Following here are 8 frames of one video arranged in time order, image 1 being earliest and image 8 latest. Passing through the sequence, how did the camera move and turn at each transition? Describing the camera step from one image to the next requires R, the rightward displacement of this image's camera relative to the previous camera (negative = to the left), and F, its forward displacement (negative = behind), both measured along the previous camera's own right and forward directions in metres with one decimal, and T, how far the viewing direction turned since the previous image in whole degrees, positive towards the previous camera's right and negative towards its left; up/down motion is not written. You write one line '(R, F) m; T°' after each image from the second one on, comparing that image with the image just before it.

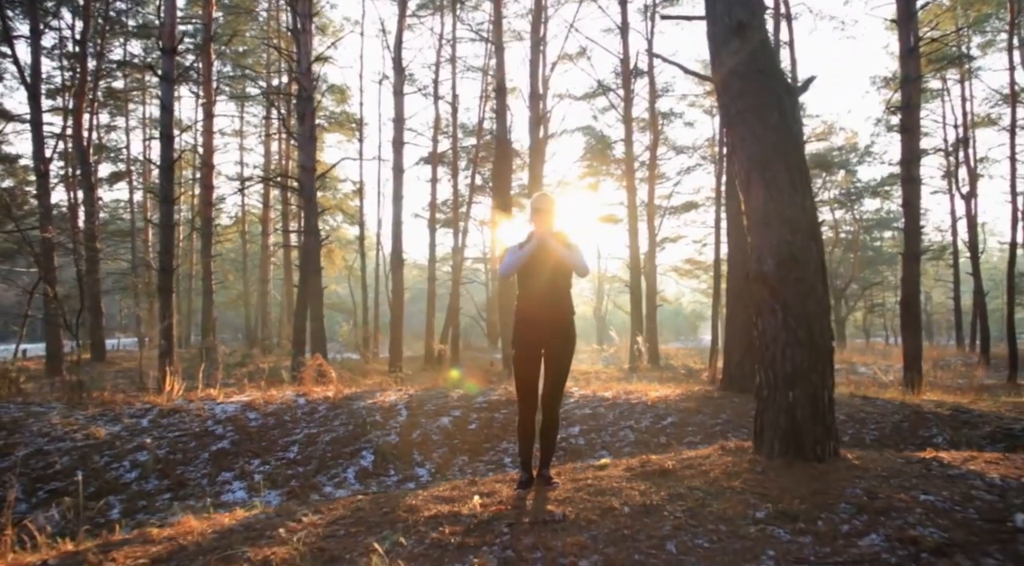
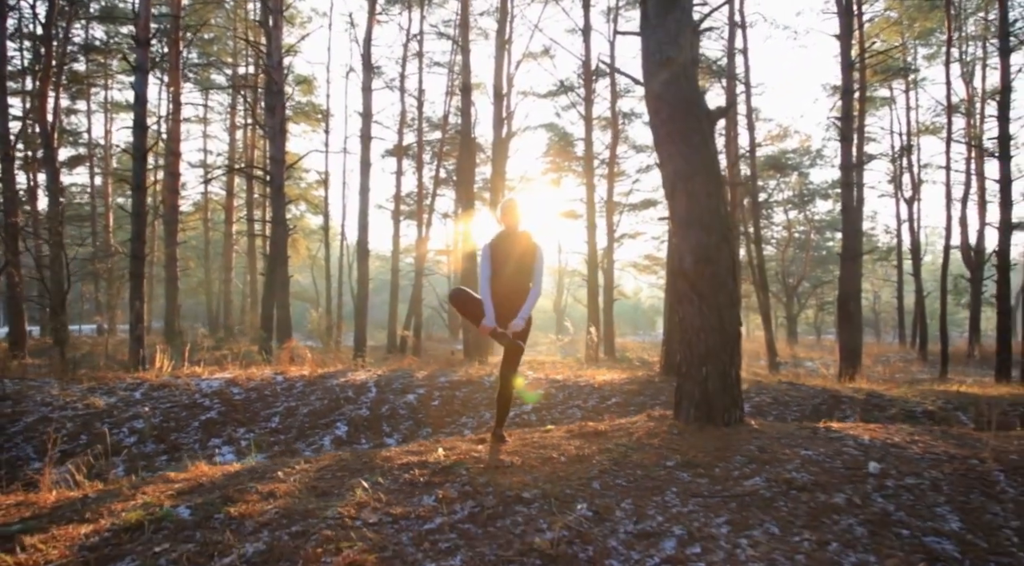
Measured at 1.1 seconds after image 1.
(0.0, -1.0) m; +3°
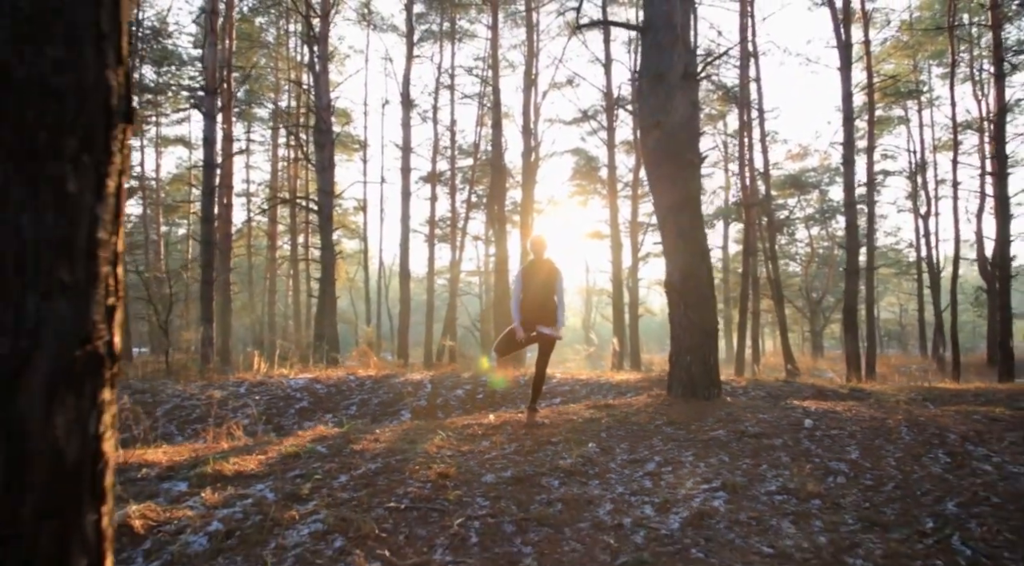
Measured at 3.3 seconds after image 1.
(0.0, -2.0) m; -2°
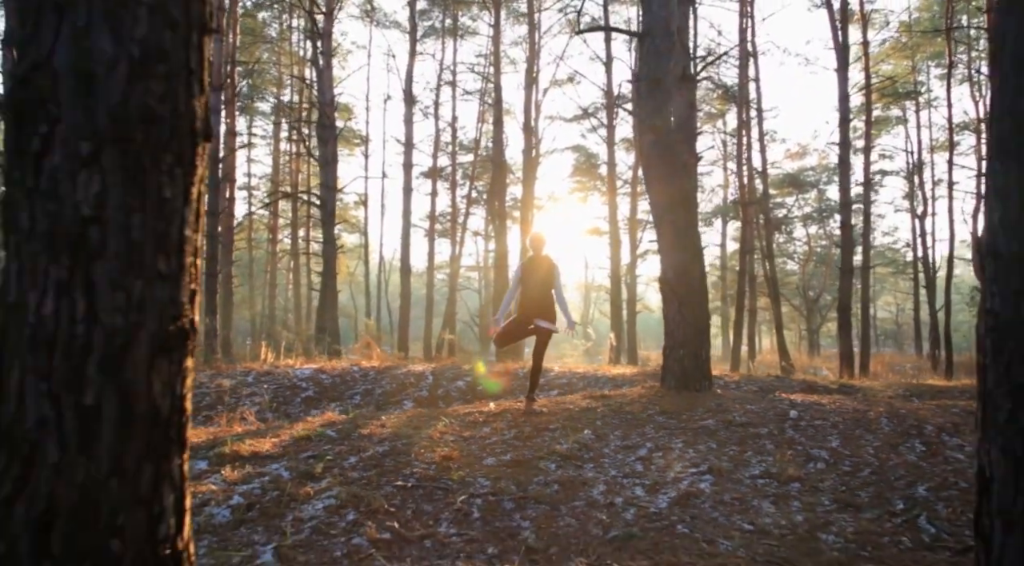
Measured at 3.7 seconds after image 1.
(0.0, -0.4) m; 0°
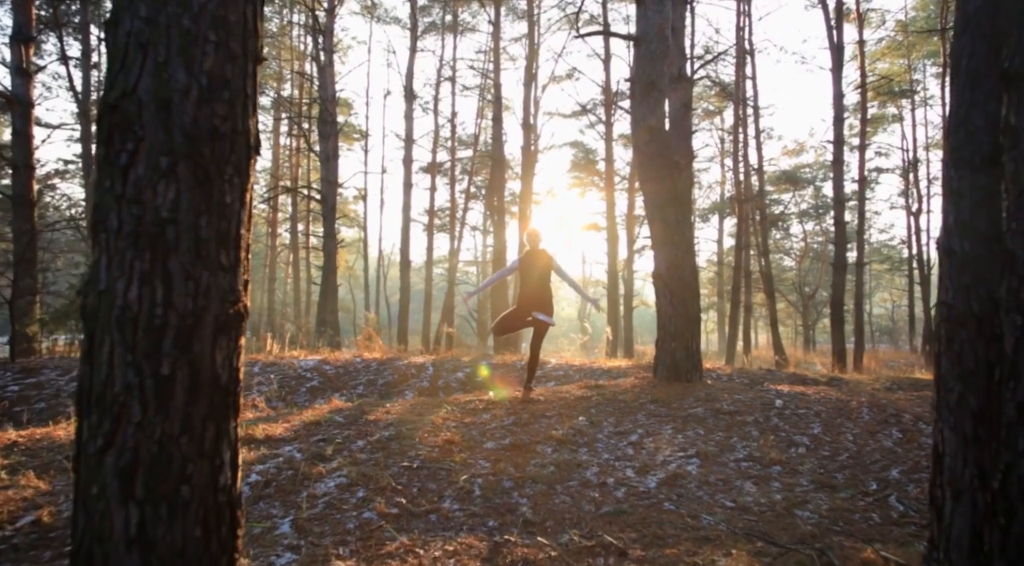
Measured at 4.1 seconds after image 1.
(0.0, -0.4) m; 0°
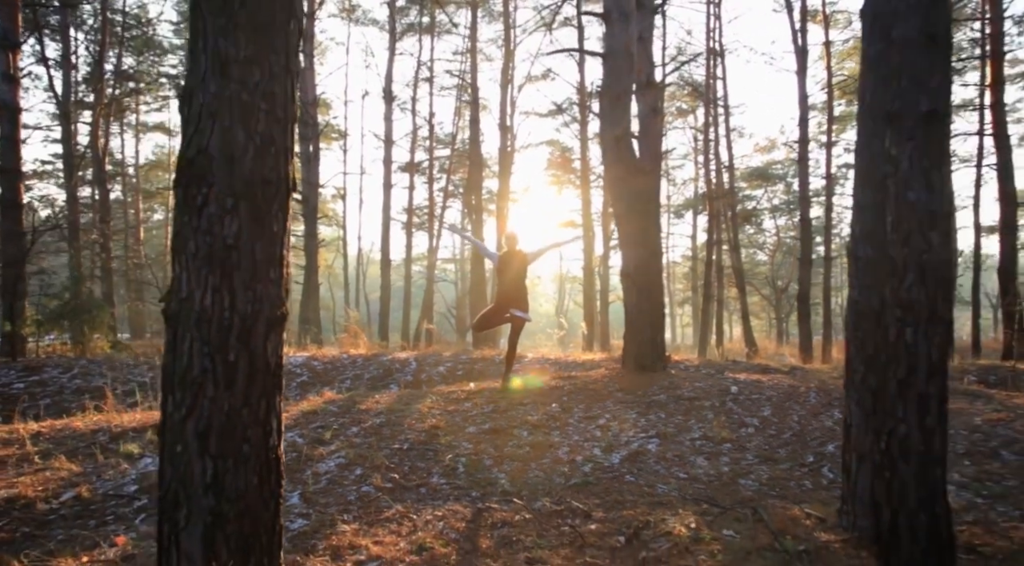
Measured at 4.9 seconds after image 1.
(0.0, -0.7) m; +2°
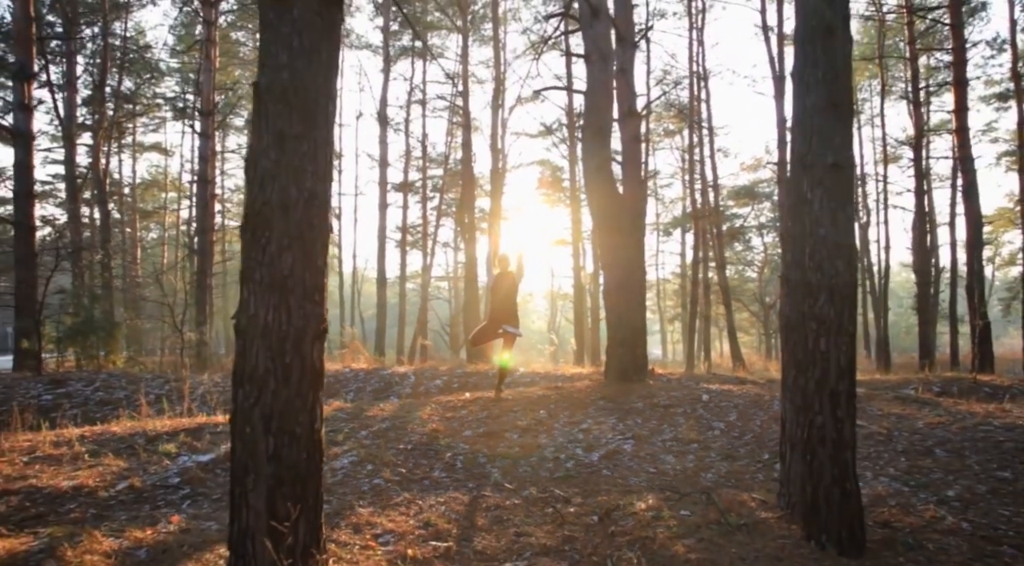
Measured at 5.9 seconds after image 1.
(0.0, -0.9) m; +1°
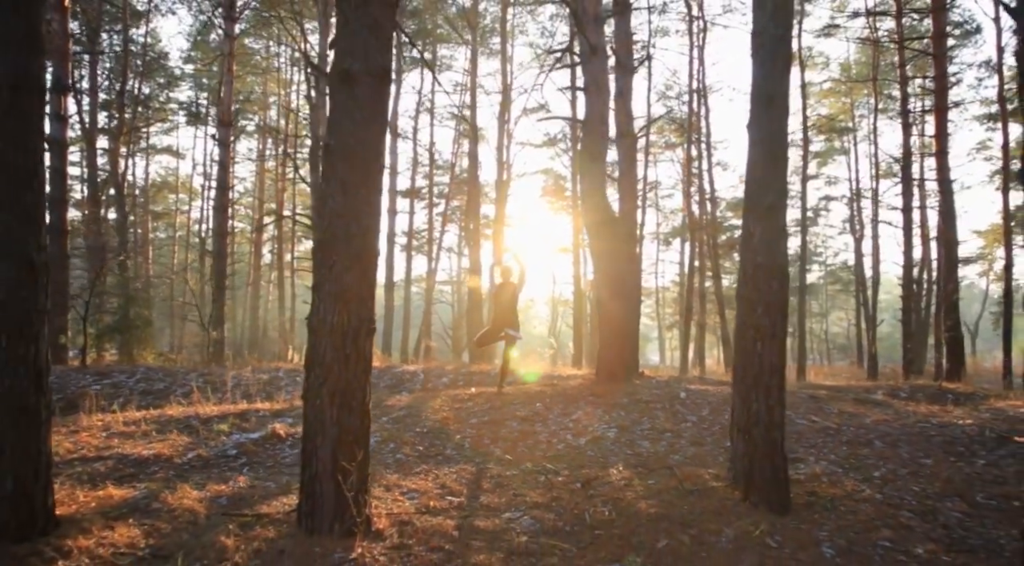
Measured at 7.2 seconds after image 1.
(0.0, -1.3) m; 0°
